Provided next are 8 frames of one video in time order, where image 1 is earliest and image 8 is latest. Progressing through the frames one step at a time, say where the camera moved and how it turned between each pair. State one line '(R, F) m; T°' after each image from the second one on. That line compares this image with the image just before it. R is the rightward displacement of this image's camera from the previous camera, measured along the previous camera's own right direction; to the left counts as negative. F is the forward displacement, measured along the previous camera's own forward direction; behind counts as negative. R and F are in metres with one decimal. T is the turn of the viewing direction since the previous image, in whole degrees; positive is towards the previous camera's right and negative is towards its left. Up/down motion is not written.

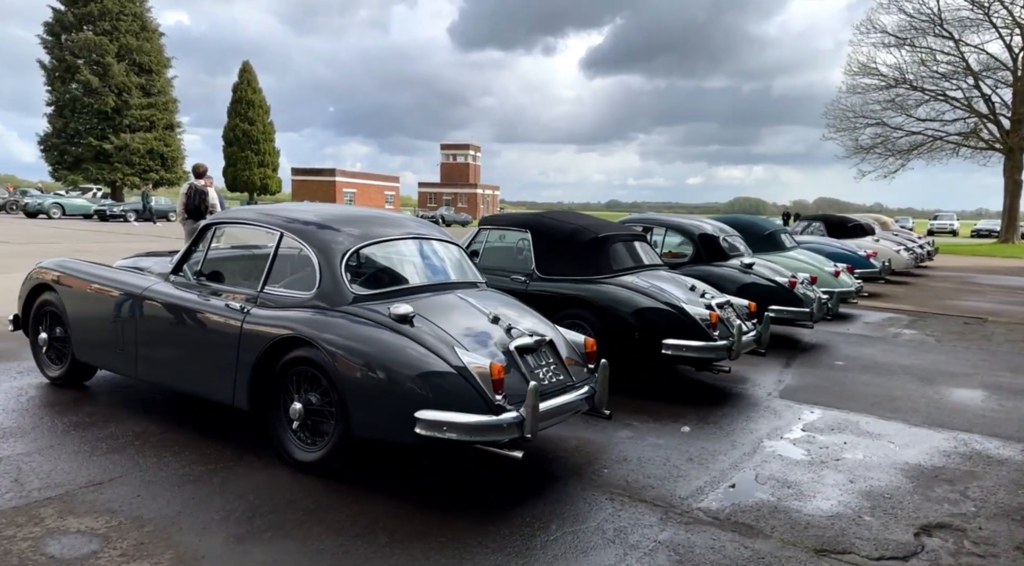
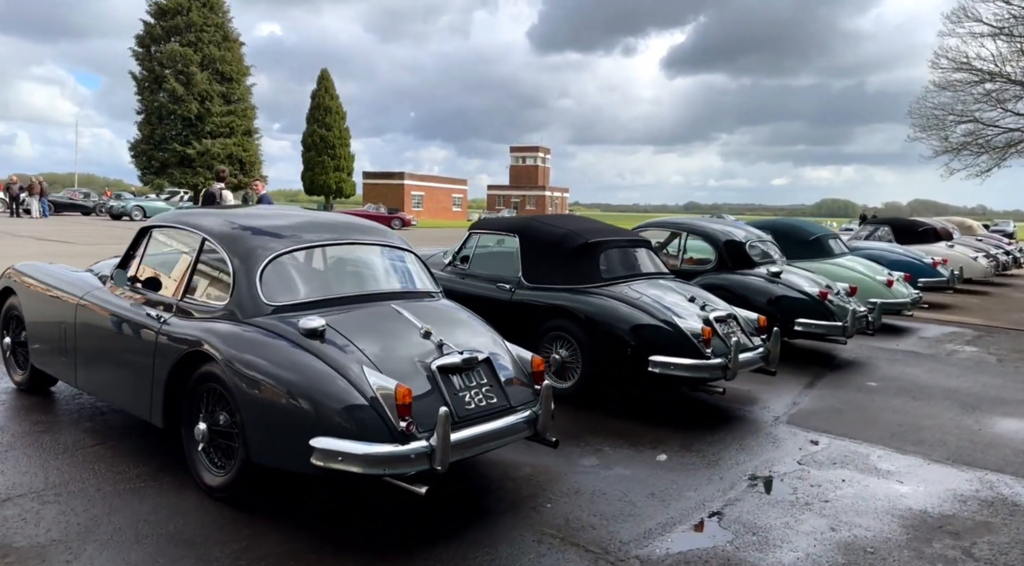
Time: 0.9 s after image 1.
(+0.7, +0.4) m; -6°
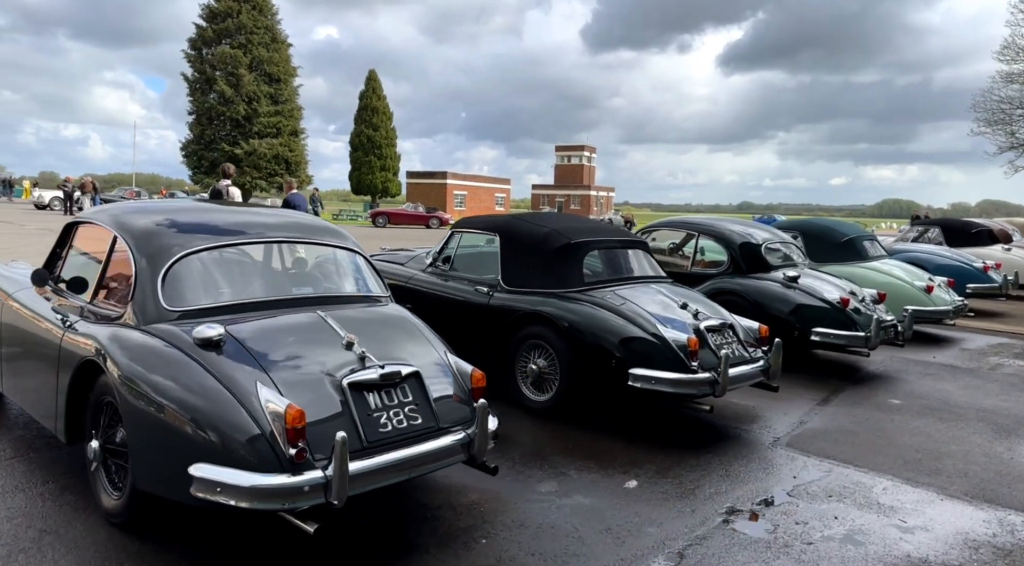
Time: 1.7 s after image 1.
(+0.5, +0.4) m; -4°
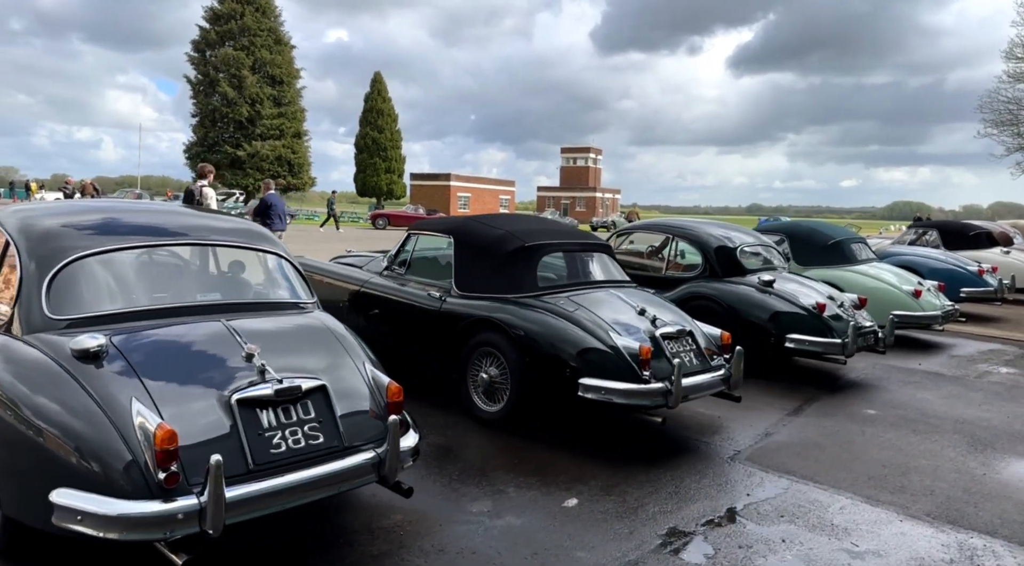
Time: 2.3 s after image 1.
(+0.4, +0.2) m; -1°
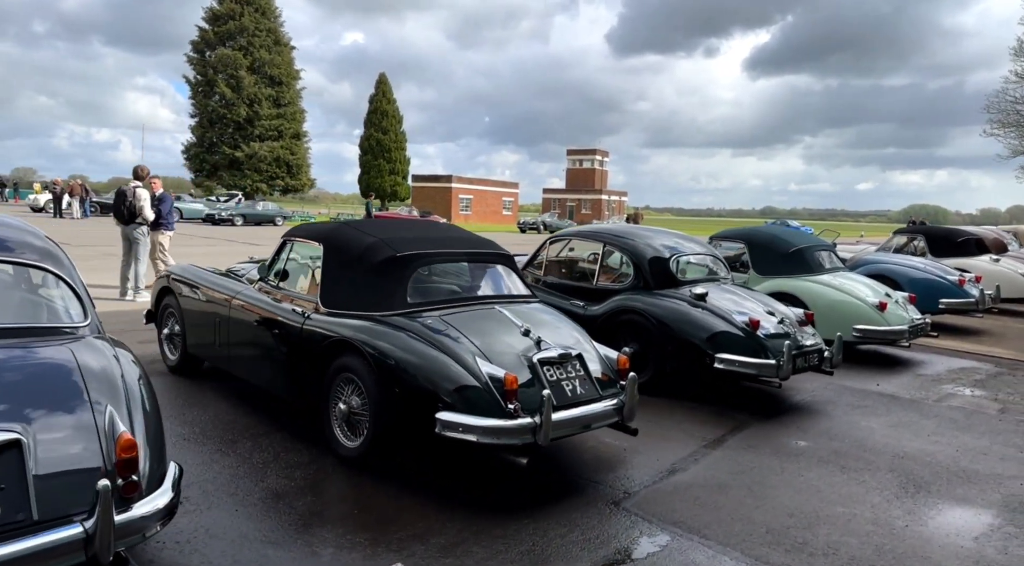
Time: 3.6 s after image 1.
(+0.9, +0.6) m; -1°
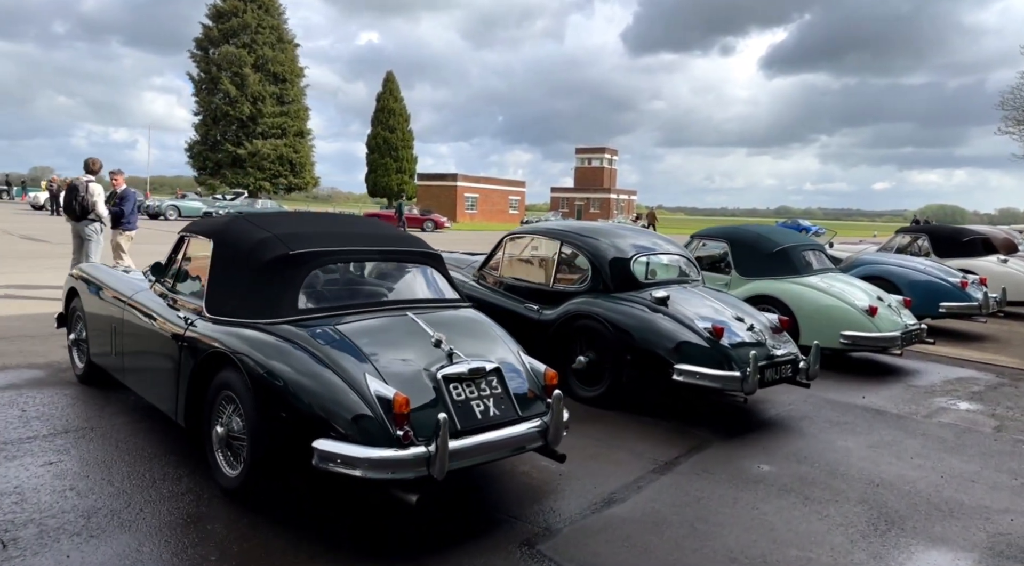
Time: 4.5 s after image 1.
(+0.5, +0.5) m; -1°
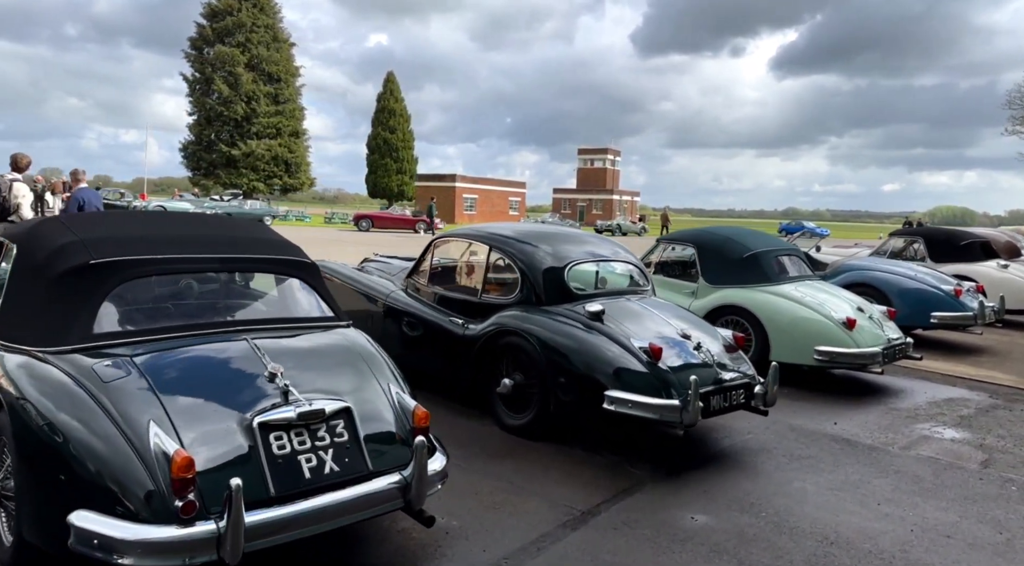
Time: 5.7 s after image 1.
(+0.6, +0.7) m; 0°
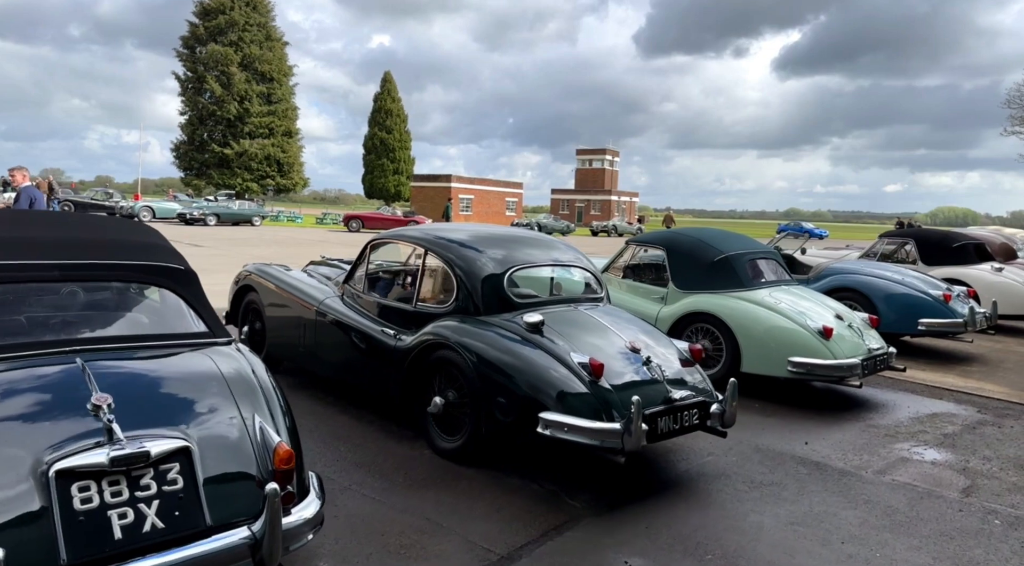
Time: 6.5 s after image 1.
(+0.4, +0.5) m; 0°
